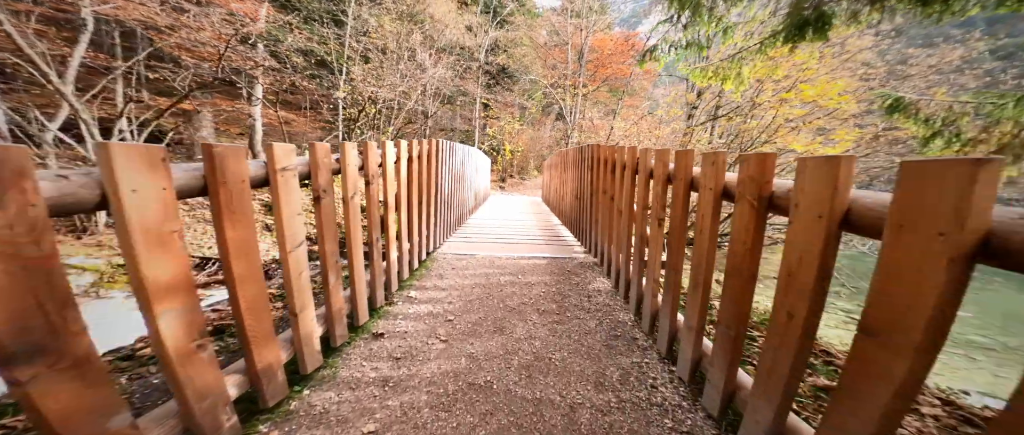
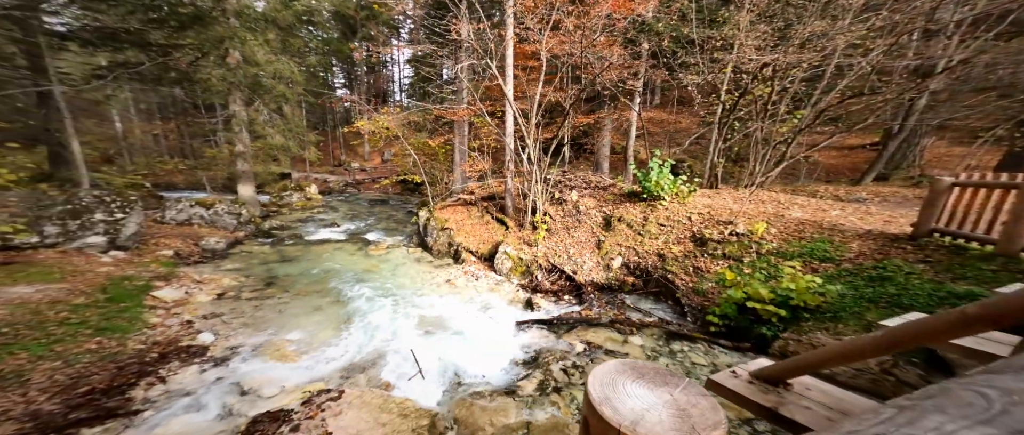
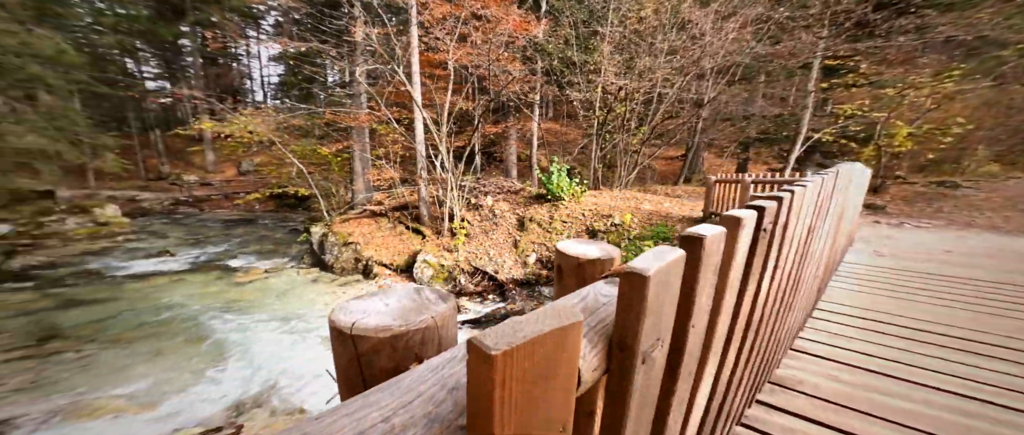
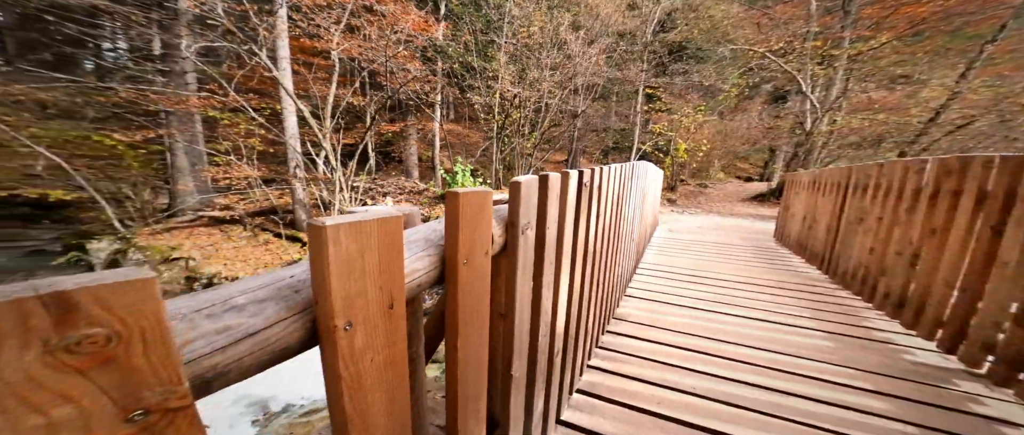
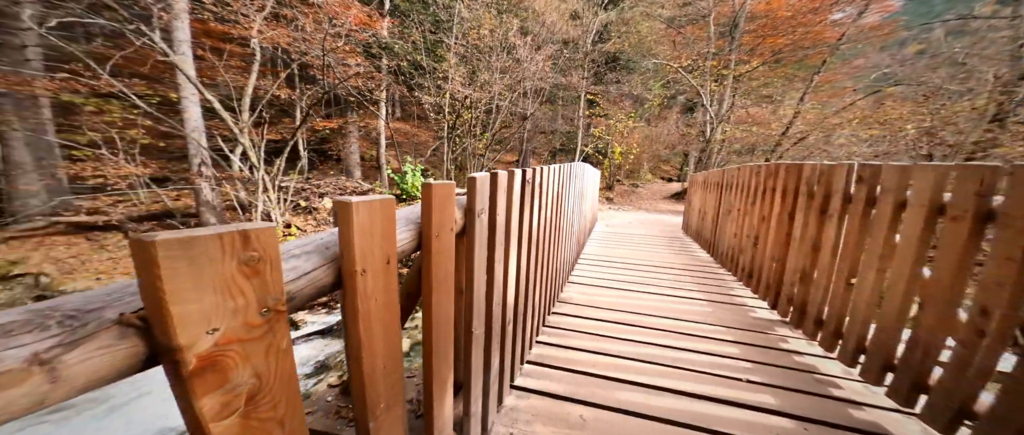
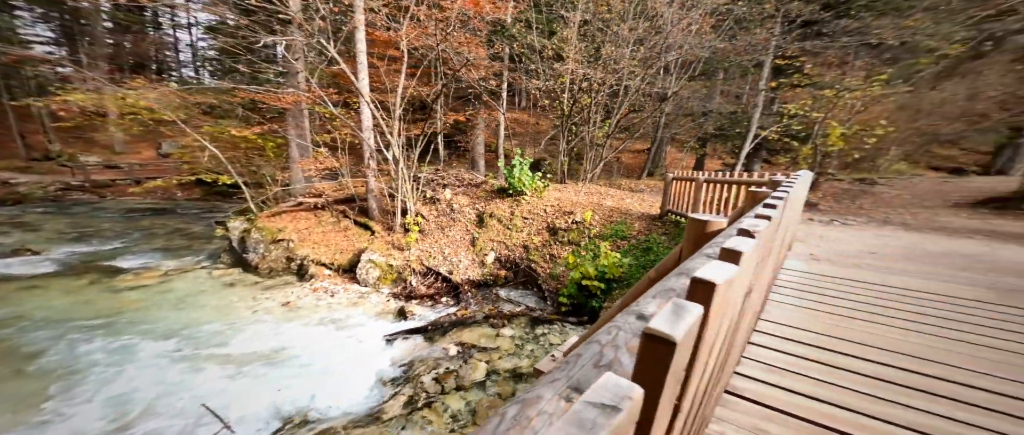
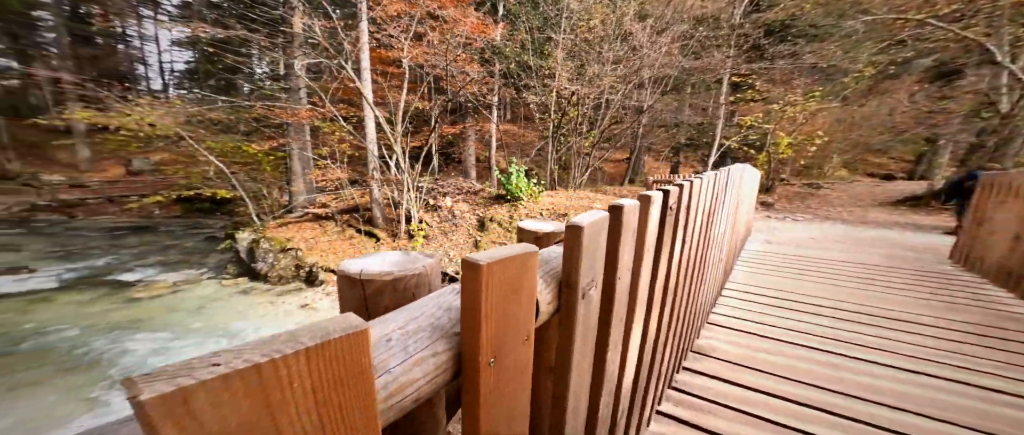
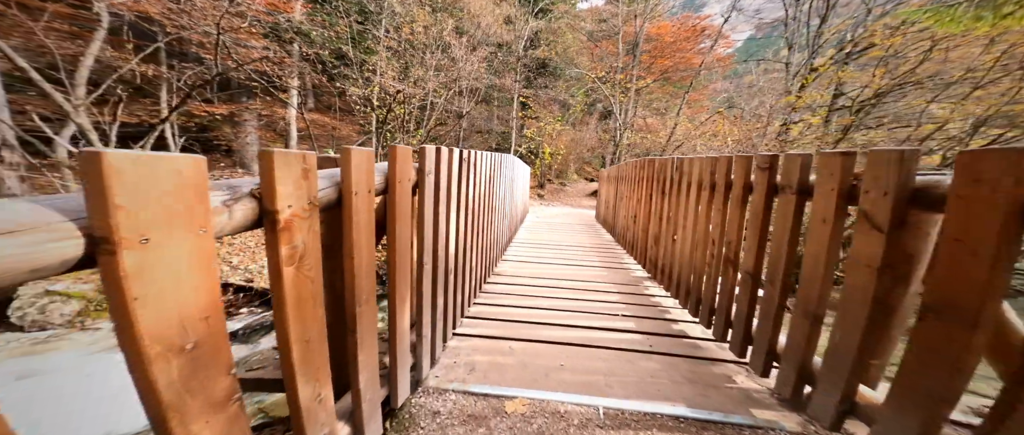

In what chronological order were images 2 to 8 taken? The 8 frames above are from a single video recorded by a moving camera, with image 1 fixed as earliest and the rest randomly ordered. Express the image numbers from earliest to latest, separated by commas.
8, 5, 4, 7, 3, 2, 6
